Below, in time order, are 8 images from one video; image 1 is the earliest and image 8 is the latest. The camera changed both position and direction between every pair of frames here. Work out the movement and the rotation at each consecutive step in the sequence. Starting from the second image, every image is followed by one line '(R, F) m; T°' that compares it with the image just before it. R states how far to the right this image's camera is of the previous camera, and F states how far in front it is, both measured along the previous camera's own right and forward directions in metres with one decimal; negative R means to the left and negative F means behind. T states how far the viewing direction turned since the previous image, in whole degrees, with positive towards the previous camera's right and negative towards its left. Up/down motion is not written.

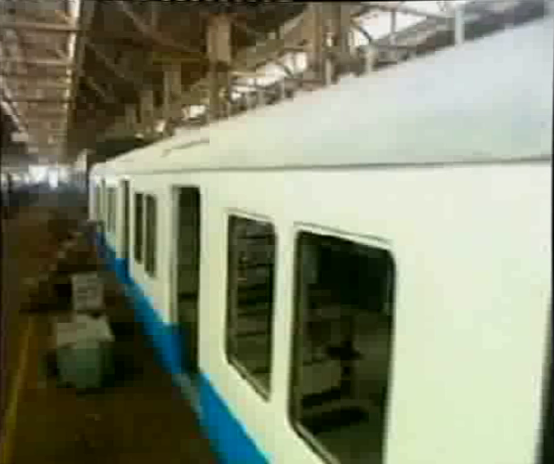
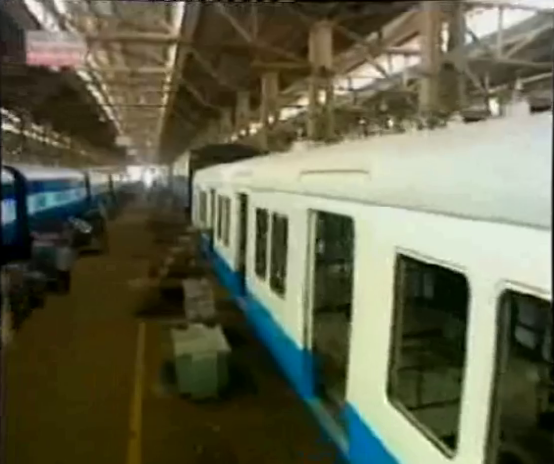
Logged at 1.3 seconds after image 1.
(-0.6, 0.0) m; -7°
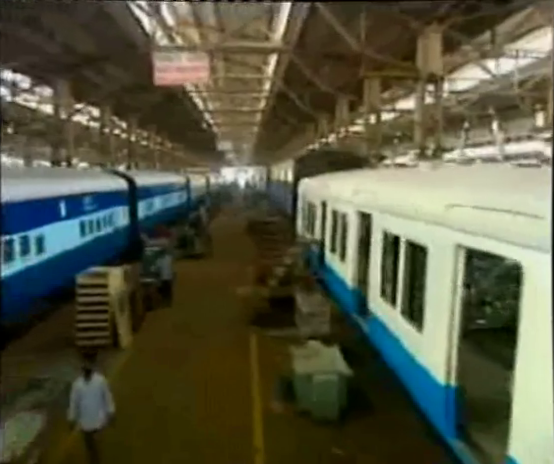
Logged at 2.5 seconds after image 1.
(-0.7, 0.0) m; -8°
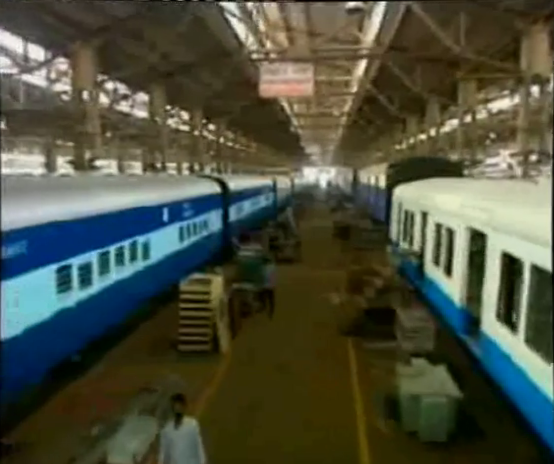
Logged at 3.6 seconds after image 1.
(-0.6, -0.1) m; -7°
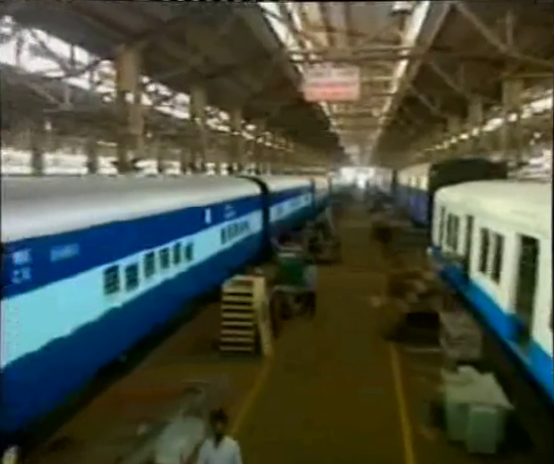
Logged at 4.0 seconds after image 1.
(-0.2, 0.0) m; -3°
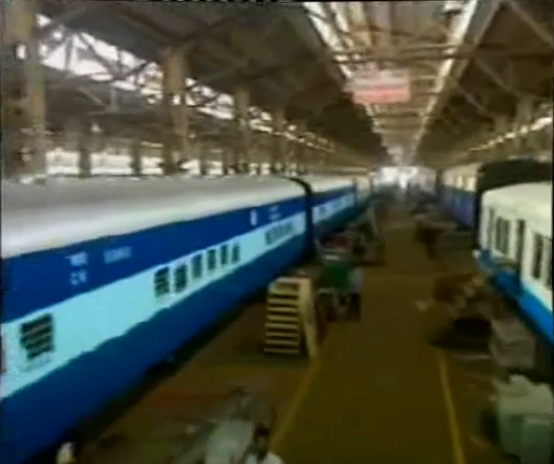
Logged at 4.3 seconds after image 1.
(-0.2, 0.0) m; -4°
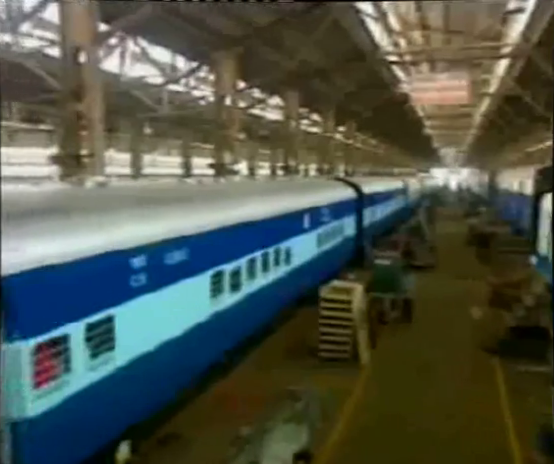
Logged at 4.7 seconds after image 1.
(-0.3, 0.0) m; -4°
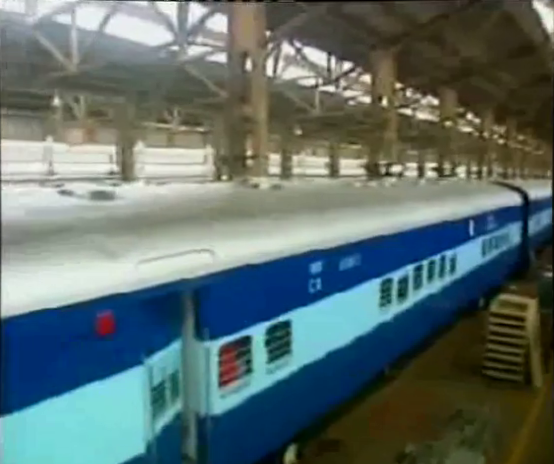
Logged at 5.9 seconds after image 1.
(-1.0, 0.0) m; -12°
